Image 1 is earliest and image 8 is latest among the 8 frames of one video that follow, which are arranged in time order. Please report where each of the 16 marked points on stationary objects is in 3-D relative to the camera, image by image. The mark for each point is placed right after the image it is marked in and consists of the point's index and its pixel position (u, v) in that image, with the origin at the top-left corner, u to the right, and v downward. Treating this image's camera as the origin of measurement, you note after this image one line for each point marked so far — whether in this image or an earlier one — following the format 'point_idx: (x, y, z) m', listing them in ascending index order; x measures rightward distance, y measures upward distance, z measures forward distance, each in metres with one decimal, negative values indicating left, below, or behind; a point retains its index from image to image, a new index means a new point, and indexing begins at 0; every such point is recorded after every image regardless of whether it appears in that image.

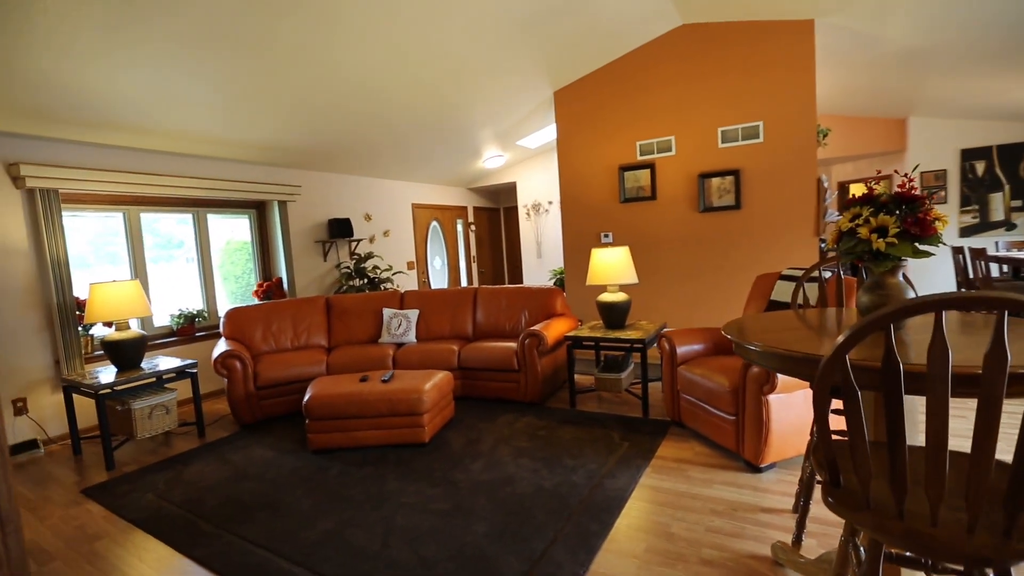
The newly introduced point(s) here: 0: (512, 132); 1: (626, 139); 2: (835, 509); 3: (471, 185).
0: (0.0, +1.9, +6.0) m
1: (+1.1, +1.4, +4.7) m
2: (+0.6, -0.4, +1.0) m
3: (-0.7, +1.7, +7.9) m
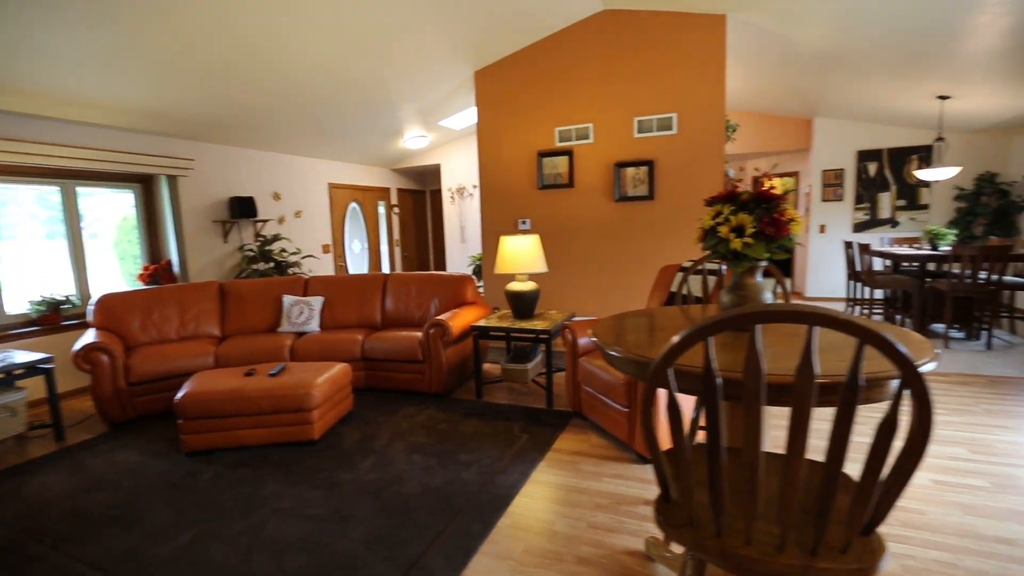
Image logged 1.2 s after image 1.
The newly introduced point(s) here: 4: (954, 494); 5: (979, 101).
0: (-0.9, +2.1, +5.8) m
1: (+0.3, +1.6, +4.6) m
2: (+0.3, -0.4, +0.9) m
3: (-1.8, +1.9, +7.6) m
4: (+1.9, -0.9, +2.1) m
5: (+4.7, +1.9, +4.9) m
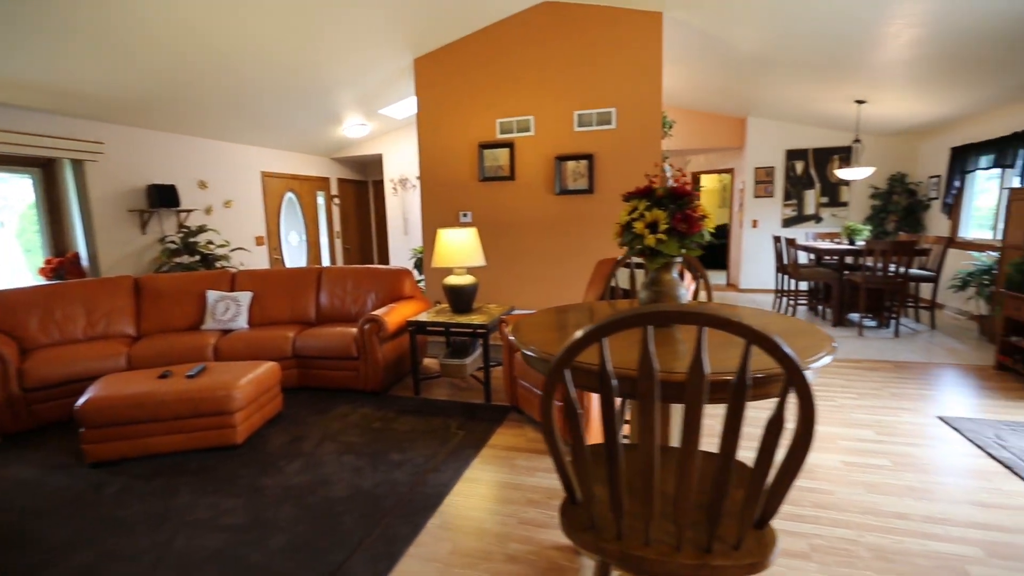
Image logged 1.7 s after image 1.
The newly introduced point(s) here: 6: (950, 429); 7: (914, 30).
0: (-1.6, +2.2, +5.6) m
1: (-0.2, +1.6, +4.6) m
2: (+0.1, -0.4, +0.9) m
3: (-2.7, +2.0, +7.3) m
4: (+1.6, -0.9, +2.3) m
5: (+4.1, +2.0, +5.3) m
6: (+2.4, -0.8, +2.7) m
7: (+3.0, +1.9, +3.6) m
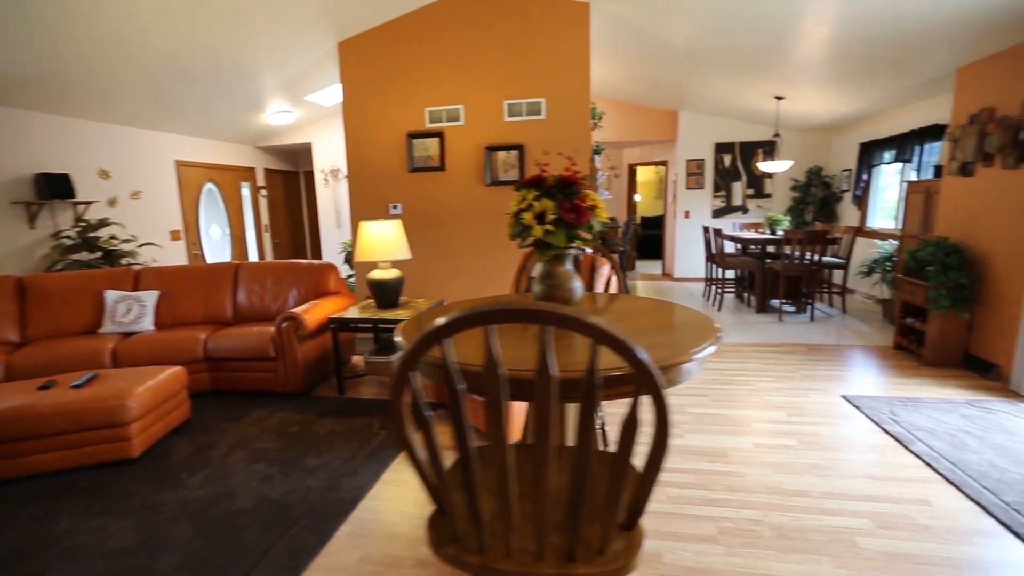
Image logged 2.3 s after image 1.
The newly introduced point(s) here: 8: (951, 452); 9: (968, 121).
0: (-2.3, +2.2, +5.3) m
1: (-0.9, +1.7, +4.4) m
2: (-0.1, -0.4, +0.8) m
3: (-3.6, +2.0, +6.9) m
4: (+1.3, -0.8, +2.4) m
5: (+3.3, +2.1, +5.5) m
6: (+2.0, -0.7, +2.9) m
7: (+2.4, +2.0, +3.7) m
8: (+2.1, -0.8, +2.3) m
9: (+3.3, +1.2, +3.6) m
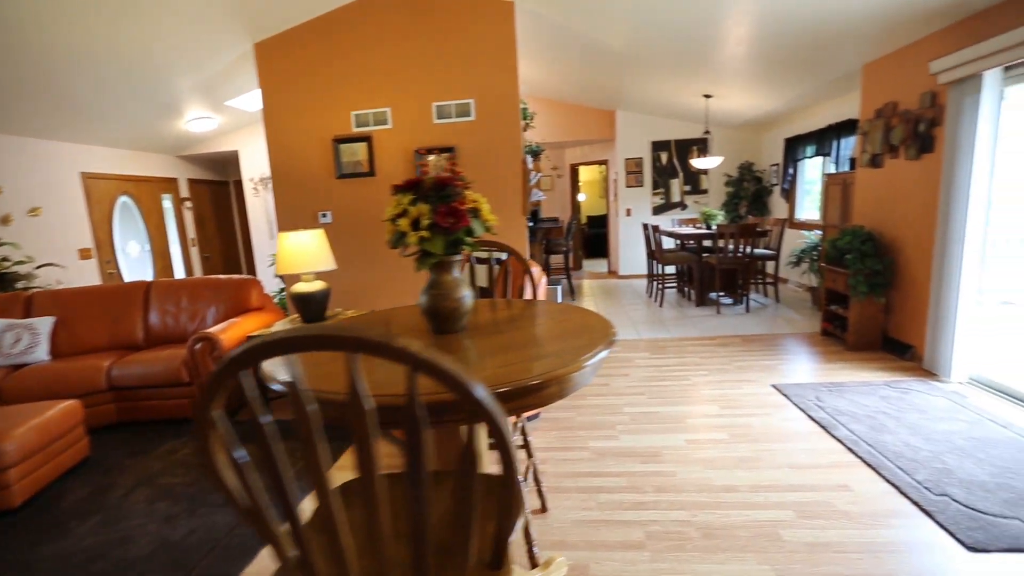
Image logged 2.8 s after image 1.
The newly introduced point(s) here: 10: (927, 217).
0: (-3.0, +2.0, +5.0) m
1: (-1.5, +1.6, +4.2) m
2: (-0.4, -0.5, +0.7) m
3: (-4.4, +1.8, +6.4) m
4: (+0.9, -0.8, +2.4) m
5: (+2.6, +2.2, +5.7) m
6: (+1.6, -0.6, +2.9) m
7: (+1.8, +2.0, +3.9) m
8: (+1.8, -0.7, +2.4) m
9: (+2.8, +1.3, +3.8) m
10: (+2.8, +0.5, +3.2) m
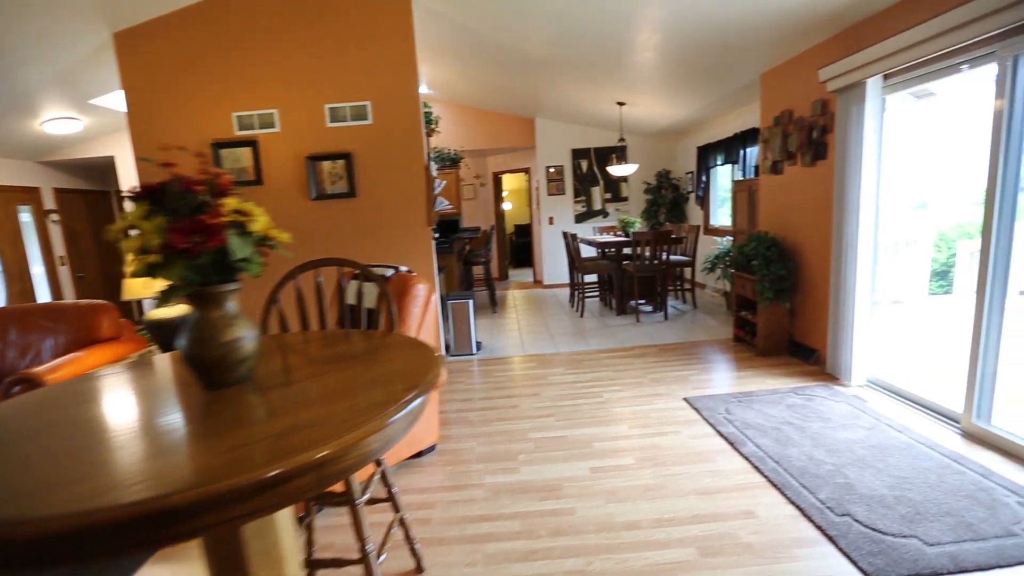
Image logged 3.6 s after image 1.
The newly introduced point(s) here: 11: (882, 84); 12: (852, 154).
0: (-3.9, +1.8, +4.3) m
1: (-2.3, +1.4, +3.8) m
2: (-0.7, -0.5, +0.4) m
3: (-5.4, +1.5, +5.6) m
4: (+0.4, -0.9, +2.2) m
5: (+1.6, +2.1, +5.7) m
6: (+1.0, -0.7, +2.8) m
7: (+1.1, +2.0, +3.8) m
8: (+1.2, -0.8, +2.3) m
9: (+2.1, +1.3, +3.8) m
10: (+2.1, +0.4, +3.3) m
11: (+2.2, +1.2, +2.8) m
12: (+2.1, +0.8, +3.0) m
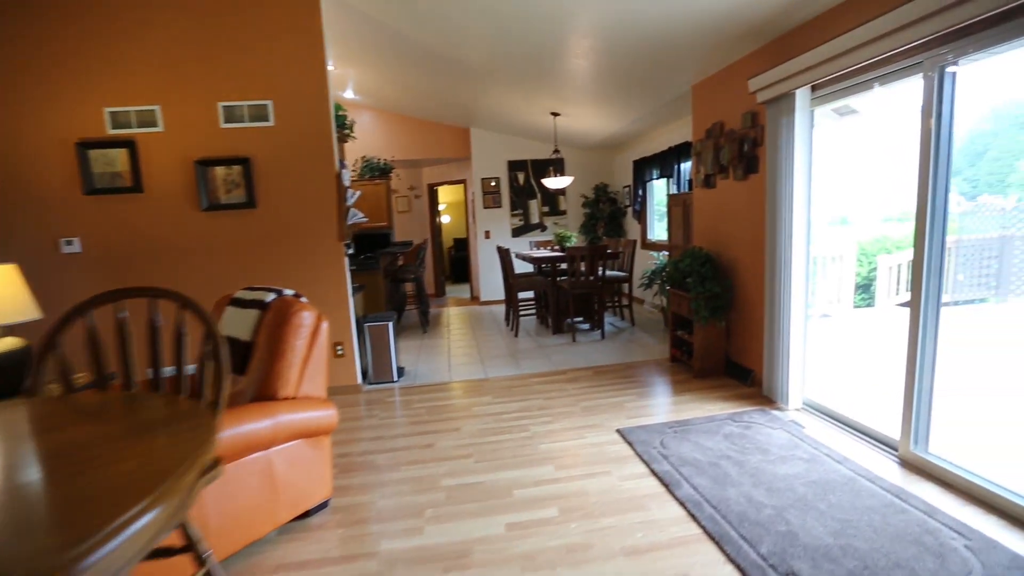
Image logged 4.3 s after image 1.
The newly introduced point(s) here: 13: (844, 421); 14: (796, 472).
0: (-4.5, +1.6, +3.6) m
1: (-2.8, +1.2, +3.2) m
2: (-0.8, -0.6, 0.0) m
3: (-6.2, +1.3, +4.7) m
4: (0.0, -1.0, +1.9) m
5: (+0.8, +1.9, +5.6) m
6: (+0.6, -0.8, +2.6) m
7: (+0.5, +1.8, +3.6) m
8: (+0.9, -0.9, +2.1) m
9: (+1.5, +1.2, +3.7) m
10: (+1.6, +0.3, +3.2) m
11: (+1.7, +1.1, +2.8) m
12: (+1.6, +0.7, +2.8) m
13: (+1.8, -0.7, +2.6) m
14: (+1.3, -0.8, +2.2) m
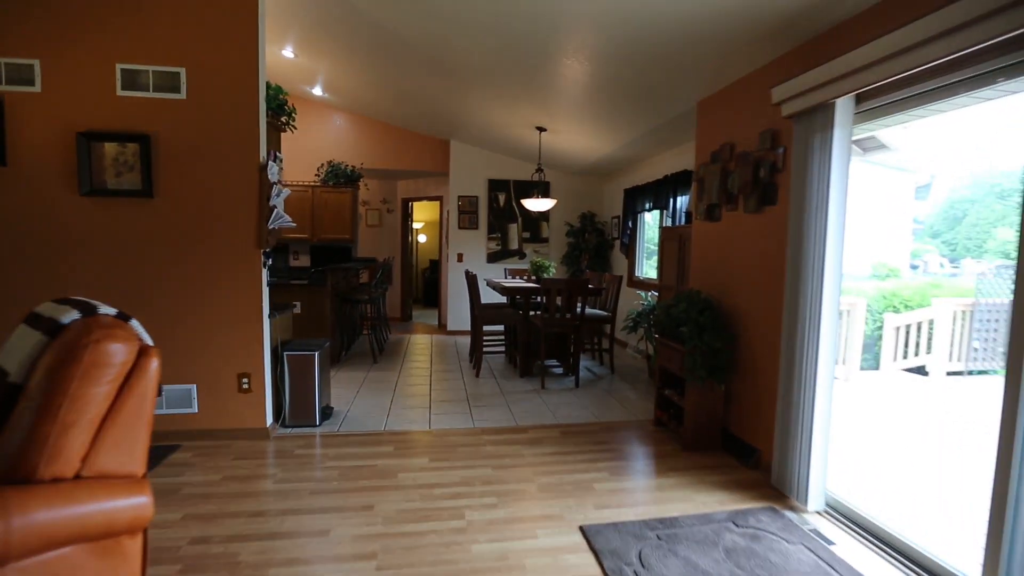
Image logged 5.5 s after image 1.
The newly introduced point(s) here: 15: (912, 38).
0: (-4.6, +1.8, +2.9) m
1: (-3.0, +1.3, +2.5) m
2: (-1.0, -0.5, -0.7) m
3: (-6.4, +1.5, +4.0) m
4: (-0.2, -1.1, +1.1) m
5: (+0.6, +1.5, +5.1) m
6: (+0.3, -1.0, +1.9) m
7: (+0.3, +1.6, +3.1) m
8: (+0.6, -1.0, +1.4) m
9: (+1.3, +0.8, +3.2) m
10: (+1.3, 0.0, +2.5) m
11: (+1.5, +0.8, +2.2) m
12: (+1.4, +0.4, +2.3) m
13: (+1.5, -1.0, +2.0) m
14: (+1.0, -1.0, +1.5) m
15: (+1.5, +0.9, +1.8) m
